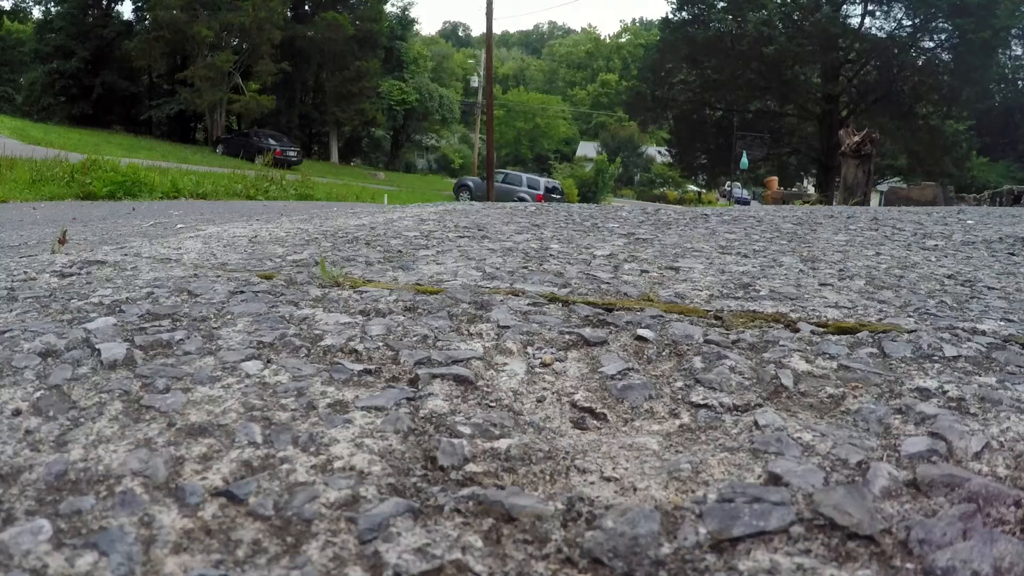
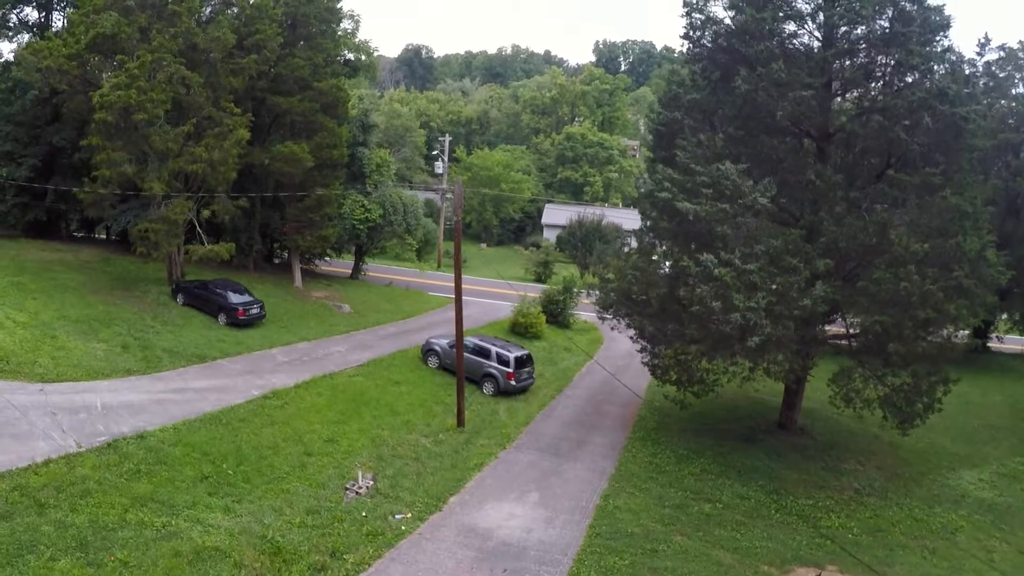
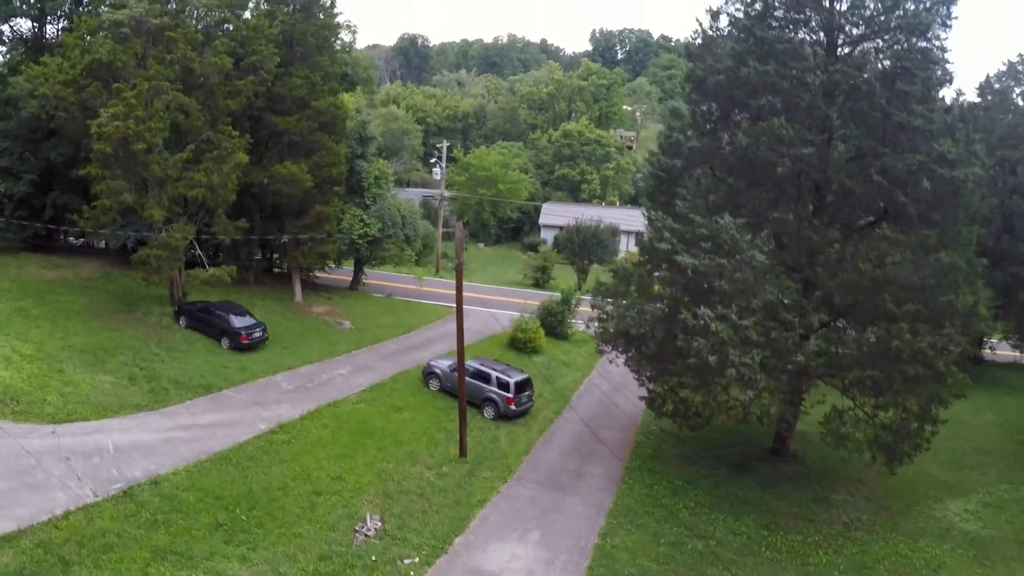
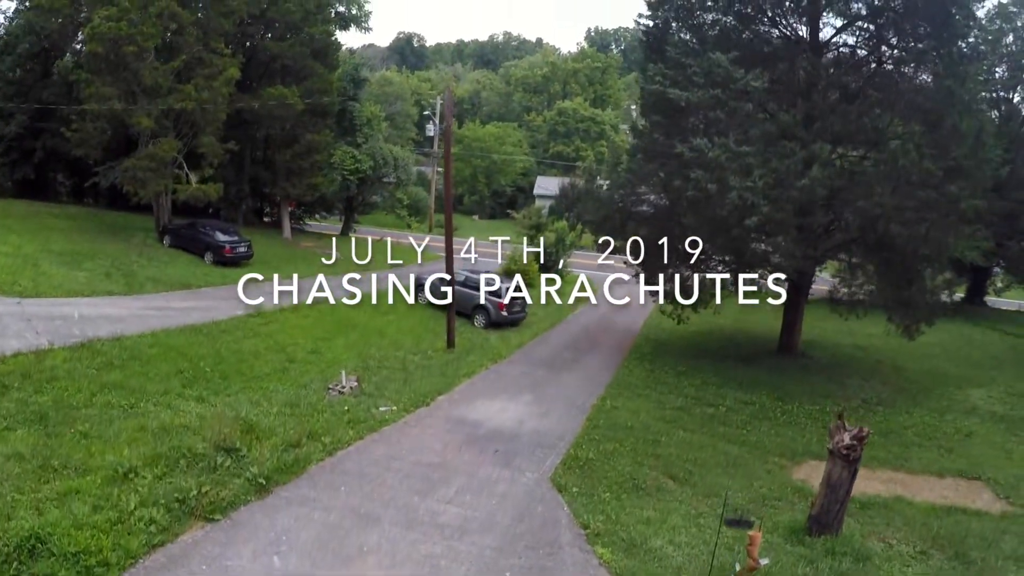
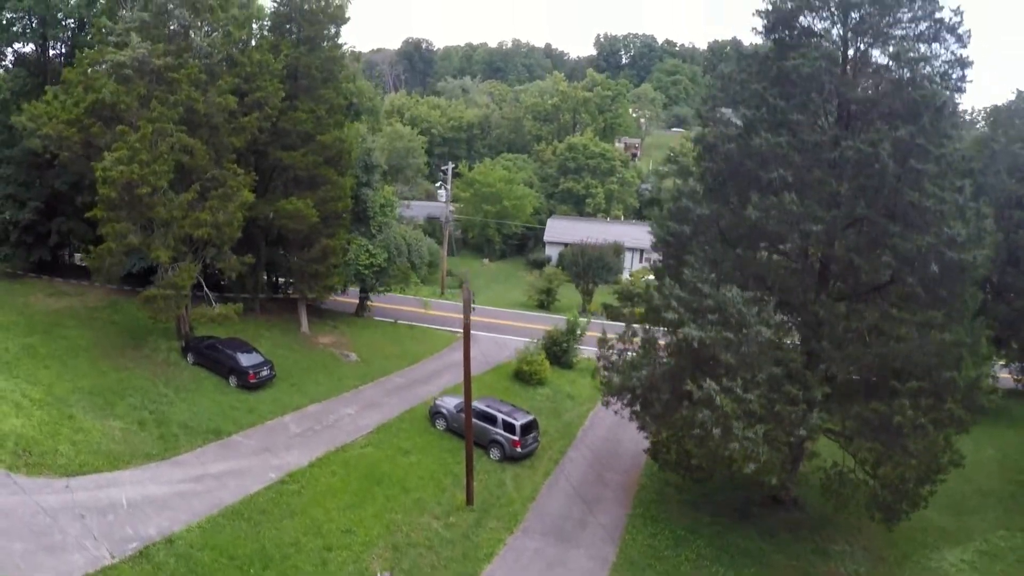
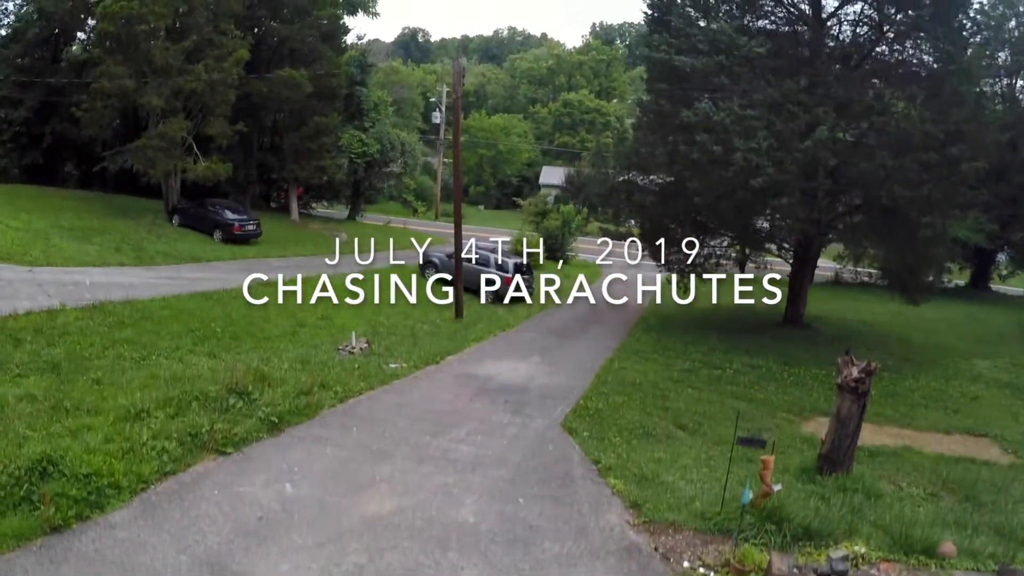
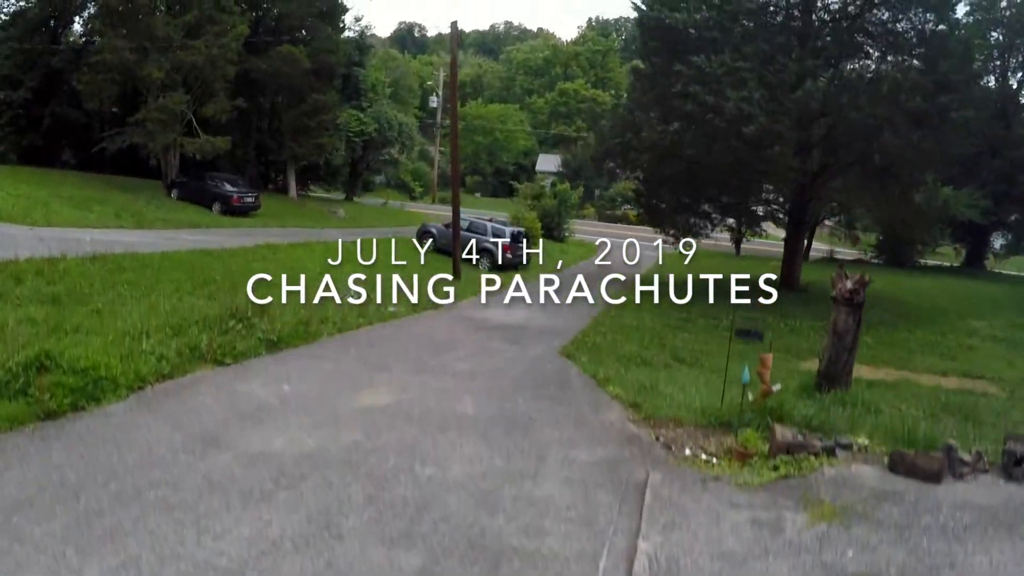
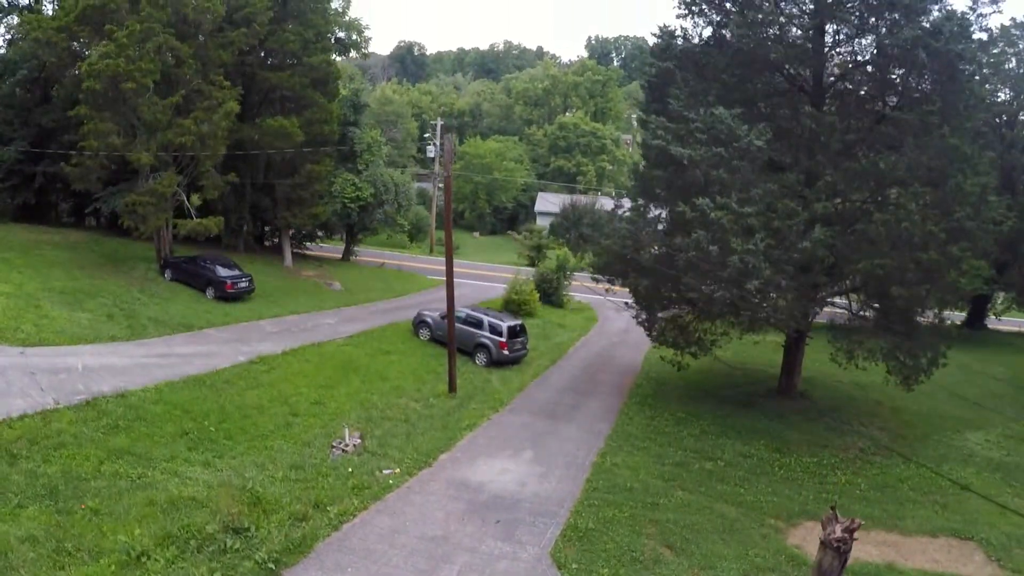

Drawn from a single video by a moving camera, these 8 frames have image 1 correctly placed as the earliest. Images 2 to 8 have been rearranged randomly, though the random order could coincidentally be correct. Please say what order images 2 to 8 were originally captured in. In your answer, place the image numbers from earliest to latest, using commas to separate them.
7, 6, 4, 8, 2, 3, 5
